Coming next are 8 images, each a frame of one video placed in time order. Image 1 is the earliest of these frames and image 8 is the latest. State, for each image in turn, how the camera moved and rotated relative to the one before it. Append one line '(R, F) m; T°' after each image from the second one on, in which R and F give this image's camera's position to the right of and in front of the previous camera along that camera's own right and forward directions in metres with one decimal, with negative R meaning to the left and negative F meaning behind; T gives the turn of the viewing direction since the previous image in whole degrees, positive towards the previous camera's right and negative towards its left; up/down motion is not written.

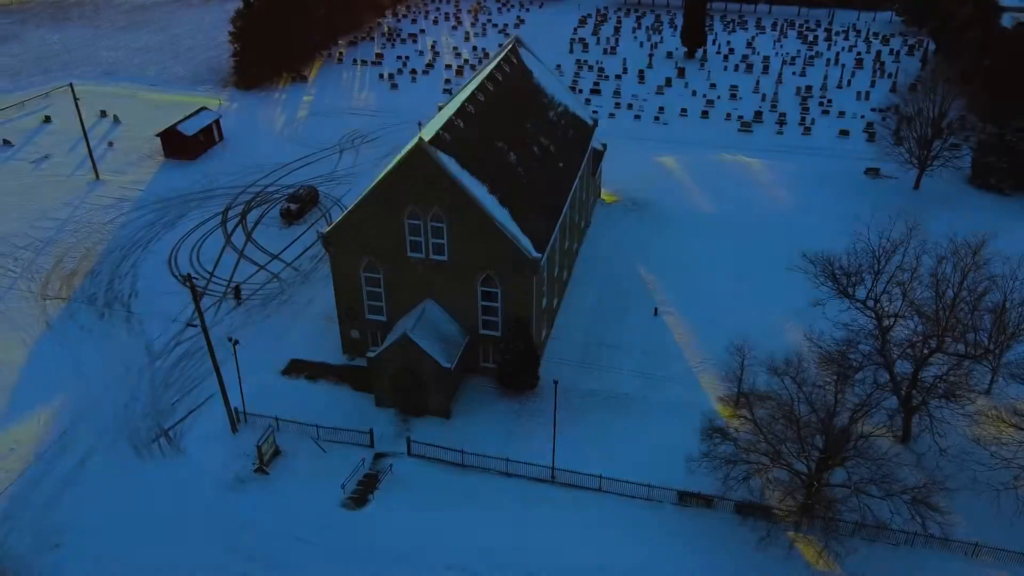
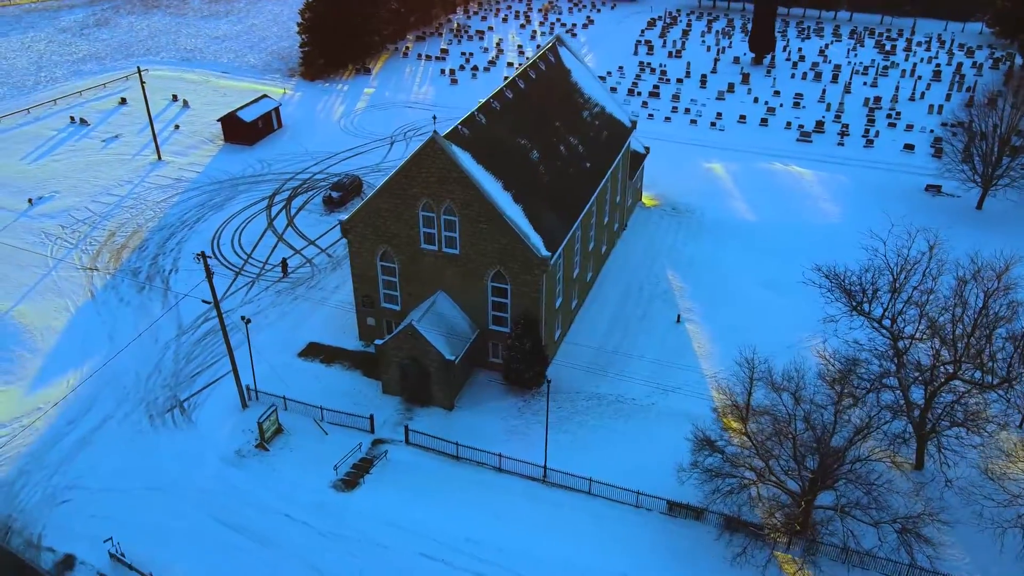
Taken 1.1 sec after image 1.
(+2.9, +0.1) m; -5°
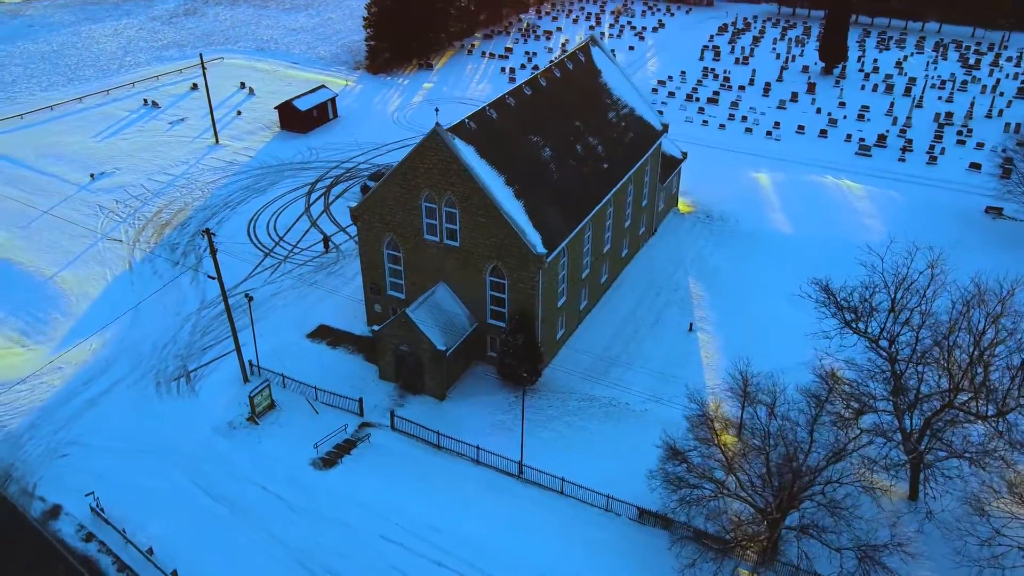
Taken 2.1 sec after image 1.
(+3.8, +0.1) m; -6°
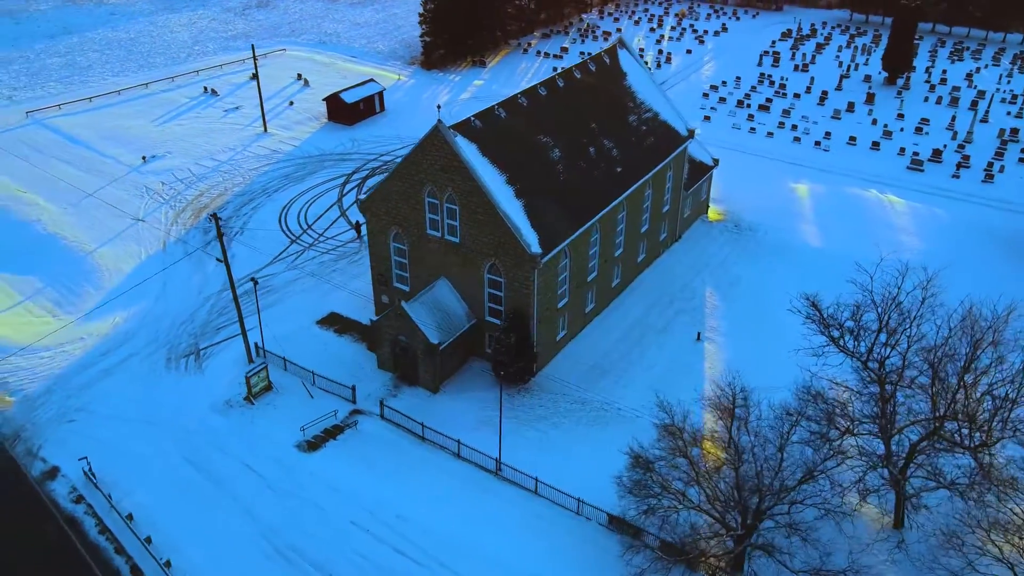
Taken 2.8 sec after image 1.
(+3.3, -0.1) m; -5°
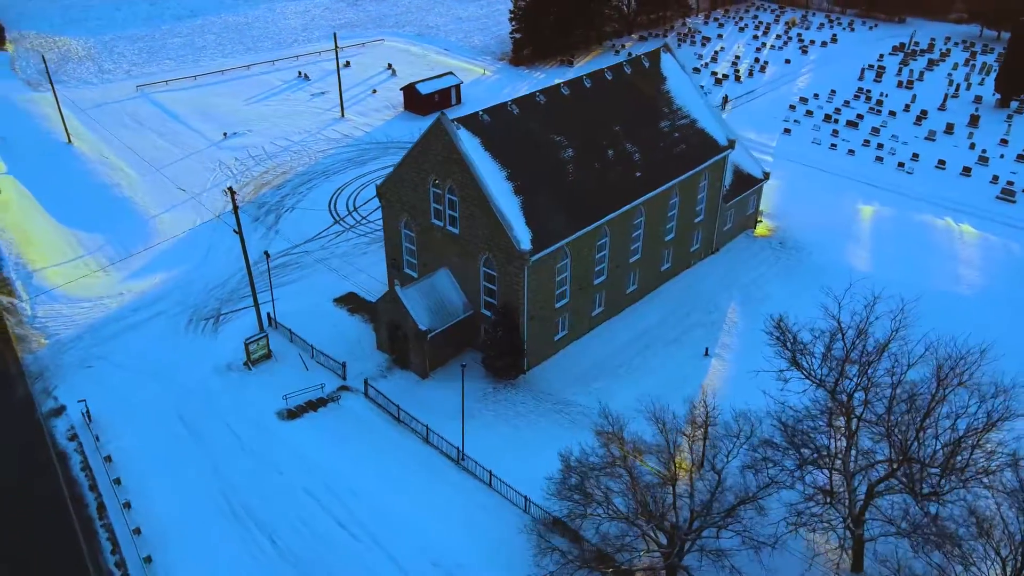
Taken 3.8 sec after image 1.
(+5.7, +0.2) m; -9°
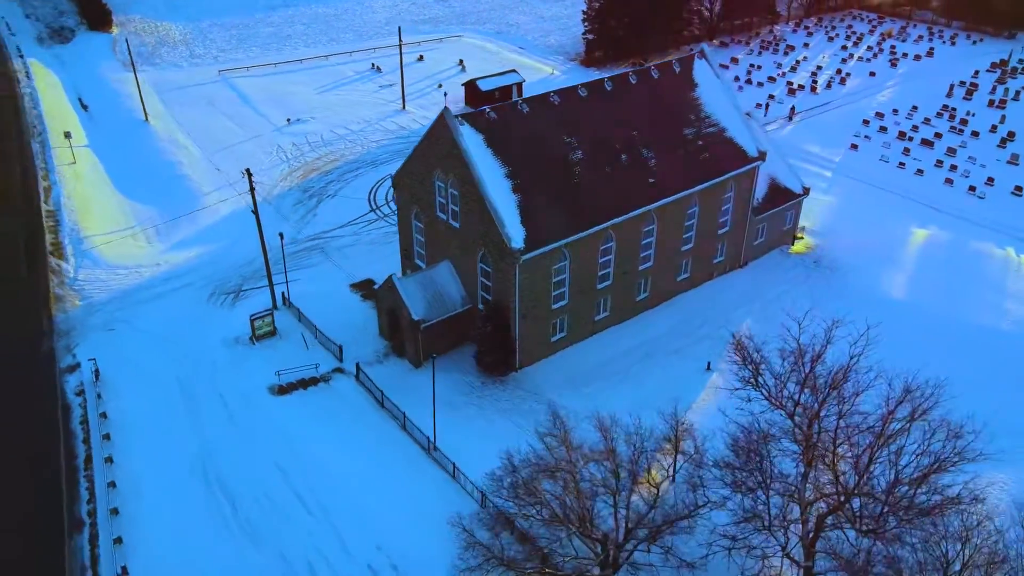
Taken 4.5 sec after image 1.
(+4.7, +0.1) m; -7°
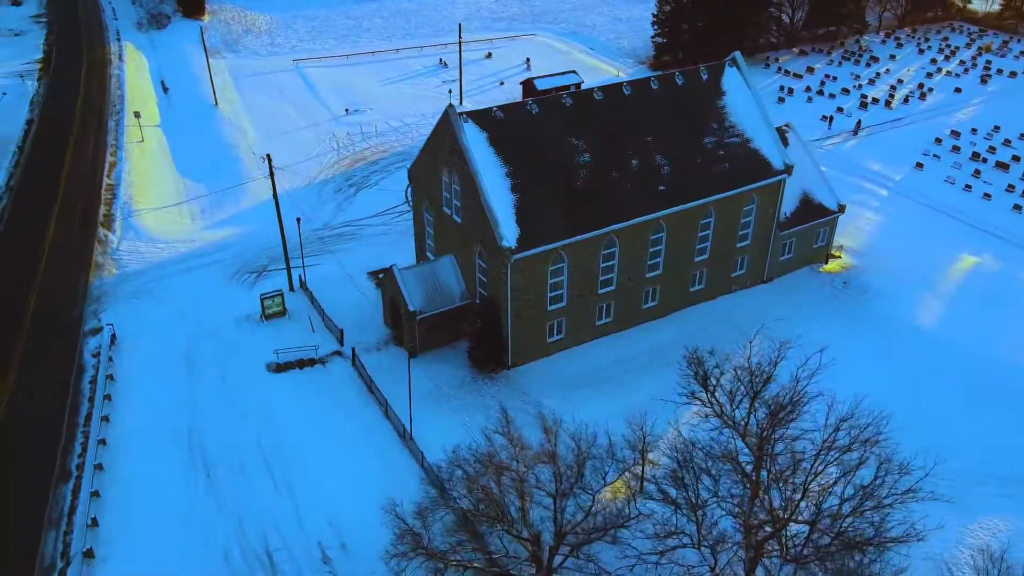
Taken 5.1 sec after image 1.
(+4.5, 0.0) m; -7°
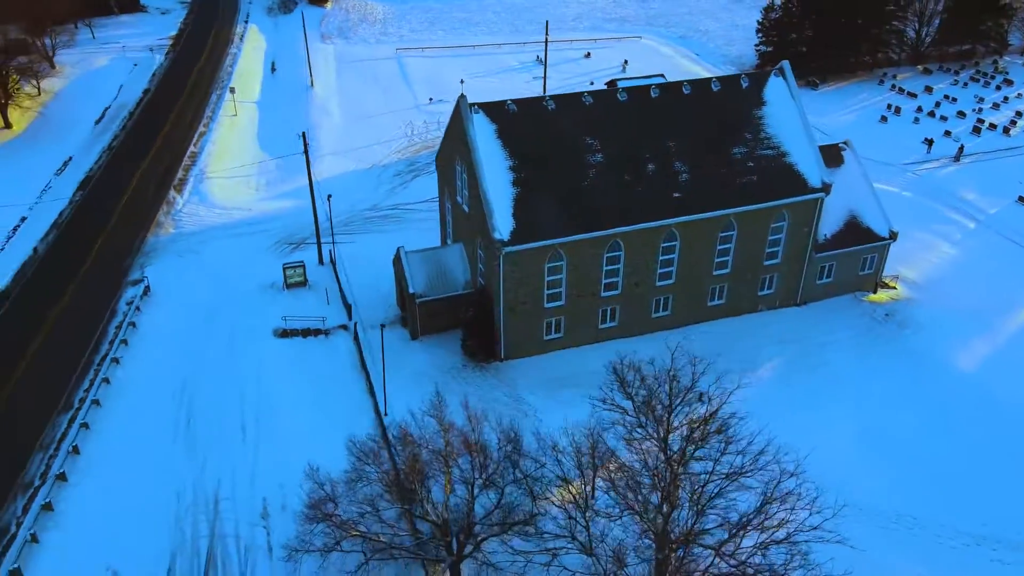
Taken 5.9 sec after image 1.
(+6.3, +0.4) m; -10°
